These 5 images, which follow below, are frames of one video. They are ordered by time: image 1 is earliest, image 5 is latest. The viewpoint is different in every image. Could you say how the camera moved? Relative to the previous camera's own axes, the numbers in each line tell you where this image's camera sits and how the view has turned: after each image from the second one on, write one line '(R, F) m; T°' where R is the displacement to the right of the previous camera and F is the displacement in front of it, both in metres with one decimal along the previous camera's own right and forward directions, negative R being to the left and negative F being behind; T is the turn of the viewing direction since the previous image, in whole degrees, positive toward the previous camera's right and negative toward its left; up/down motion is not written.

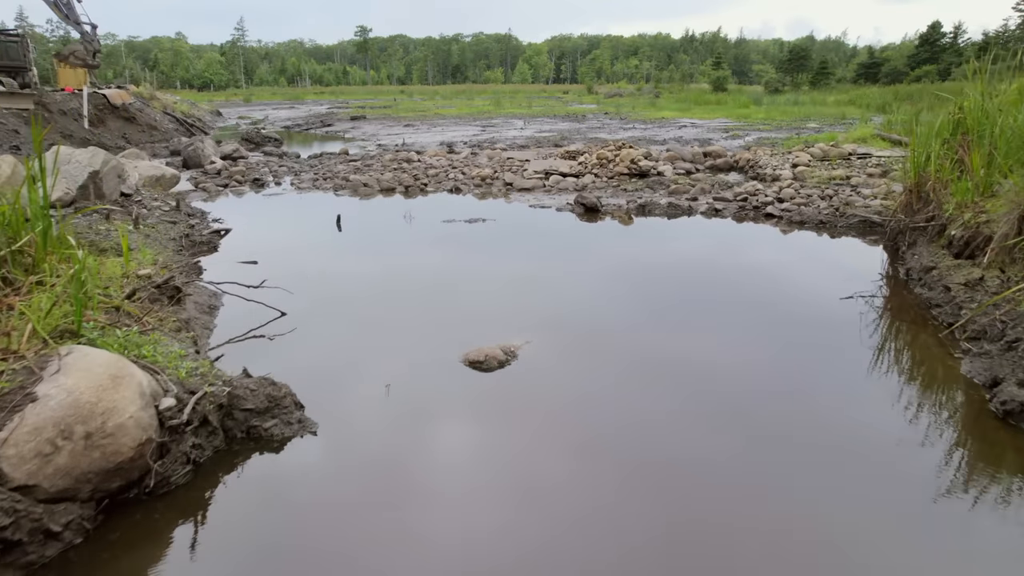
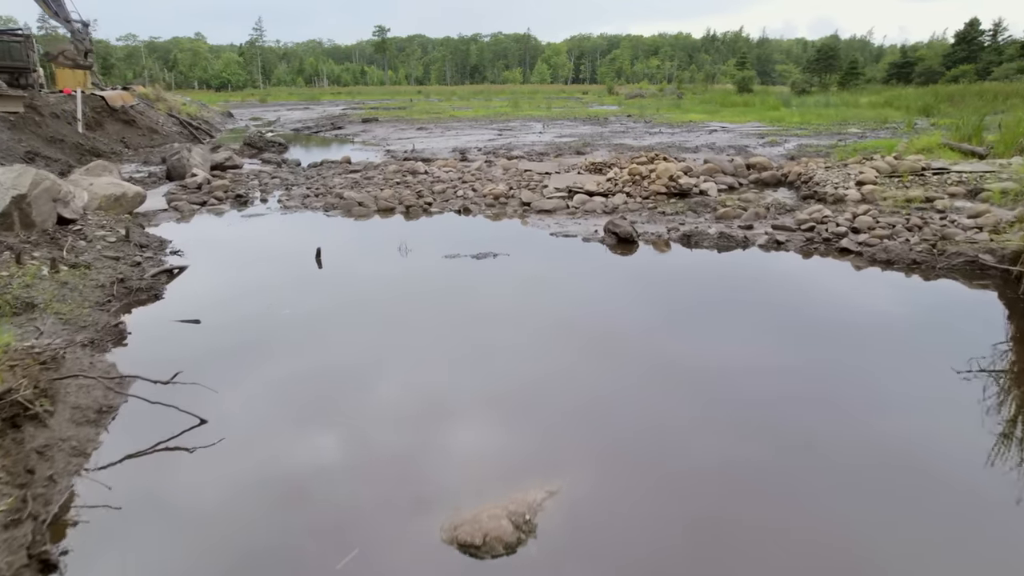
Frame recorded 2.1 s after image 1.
(0.0, +1.4) m; -2°
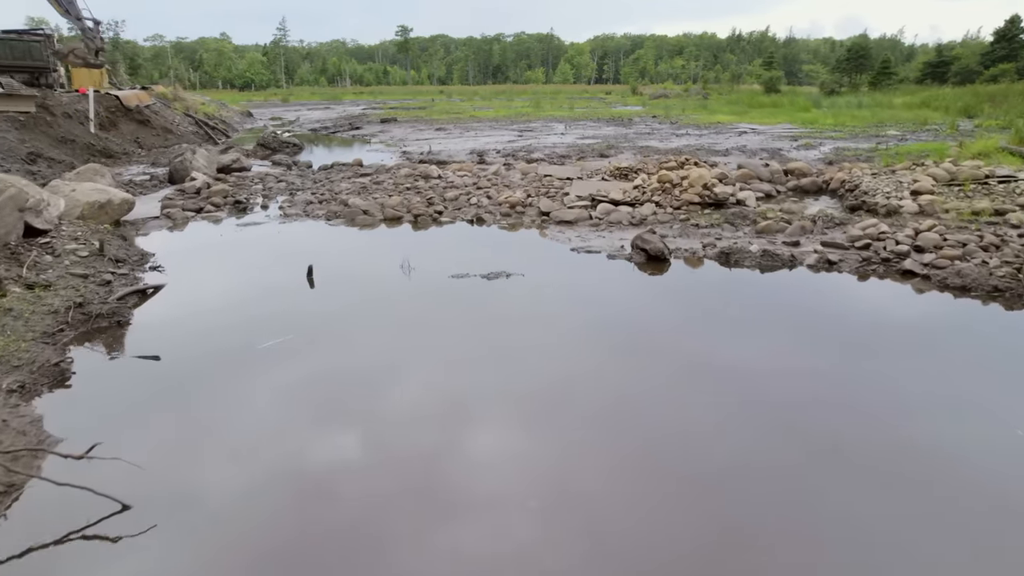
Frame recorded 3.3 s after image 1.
(0.0, +0.7) m; -2°
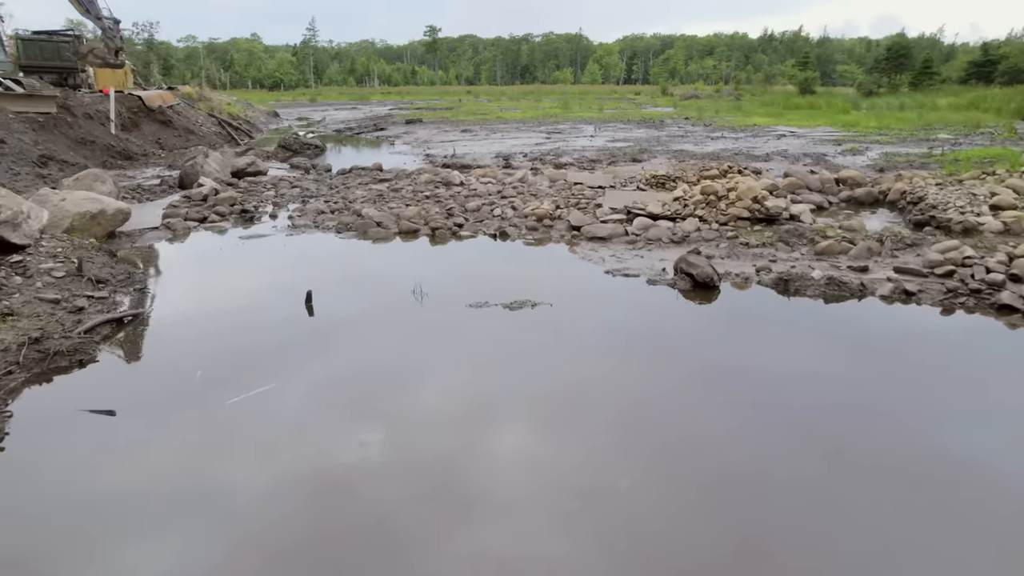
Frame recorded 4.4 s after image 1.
(0.0, +0.7) m; -2°
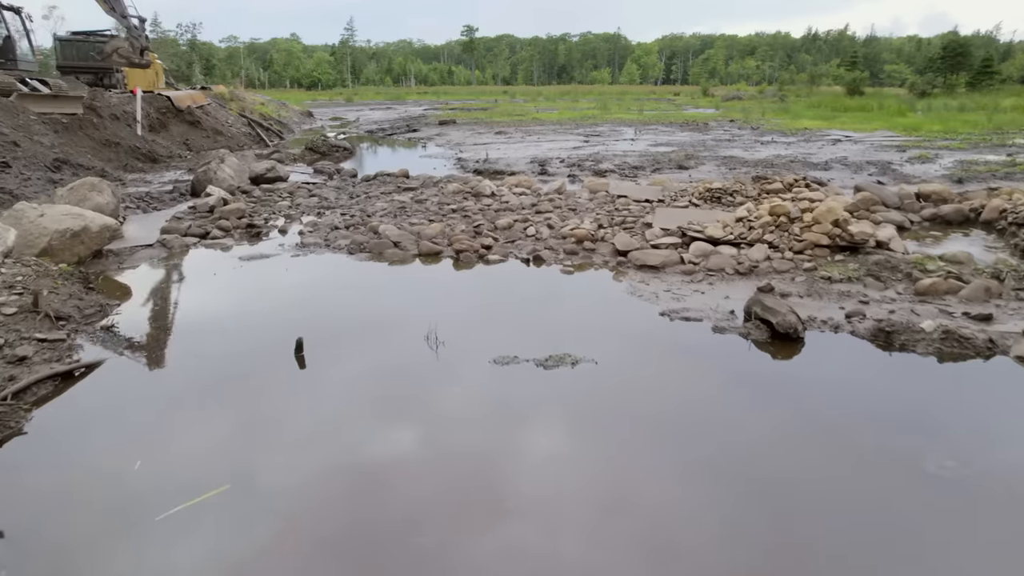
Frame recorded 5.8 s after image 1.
(0.0, +1.0) m; -3°
